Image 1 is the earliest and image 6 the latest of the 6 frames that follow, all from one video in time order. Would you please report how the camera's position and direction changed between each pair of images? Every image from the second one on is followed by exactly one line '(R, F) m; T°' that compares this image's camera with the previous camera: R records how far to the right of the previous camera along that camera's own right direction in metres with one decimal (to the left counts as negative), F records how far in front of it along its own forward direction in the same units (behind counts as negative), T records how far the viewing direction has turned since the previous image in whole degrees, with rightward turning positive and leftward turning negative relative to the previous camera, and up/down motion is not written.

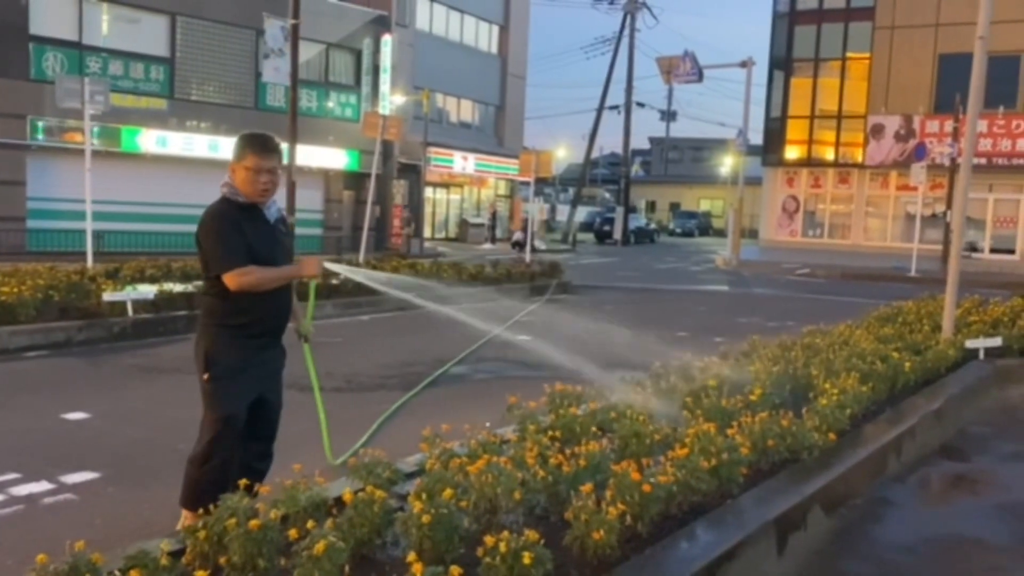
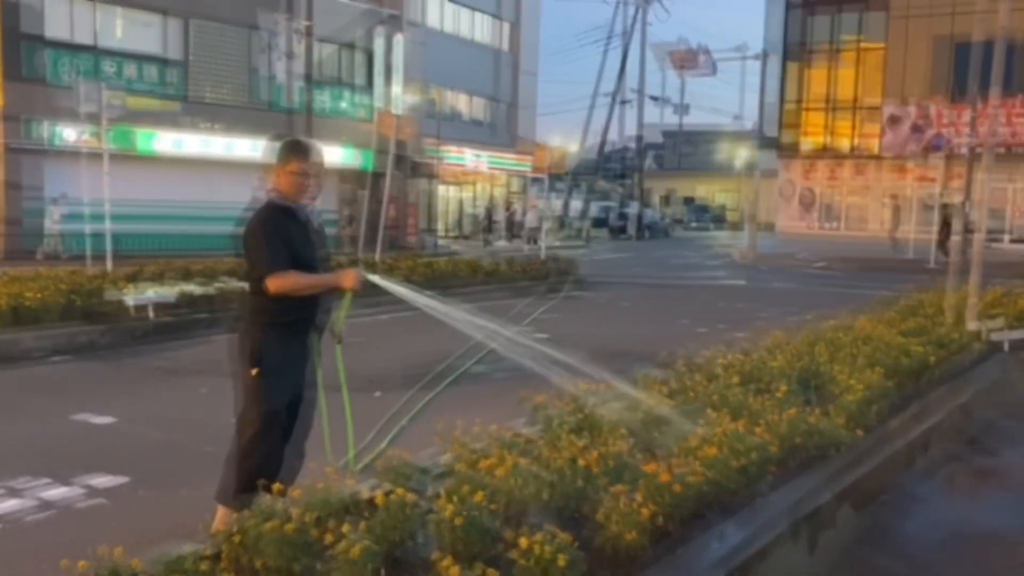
(-0.1, 0.0) m; -1°
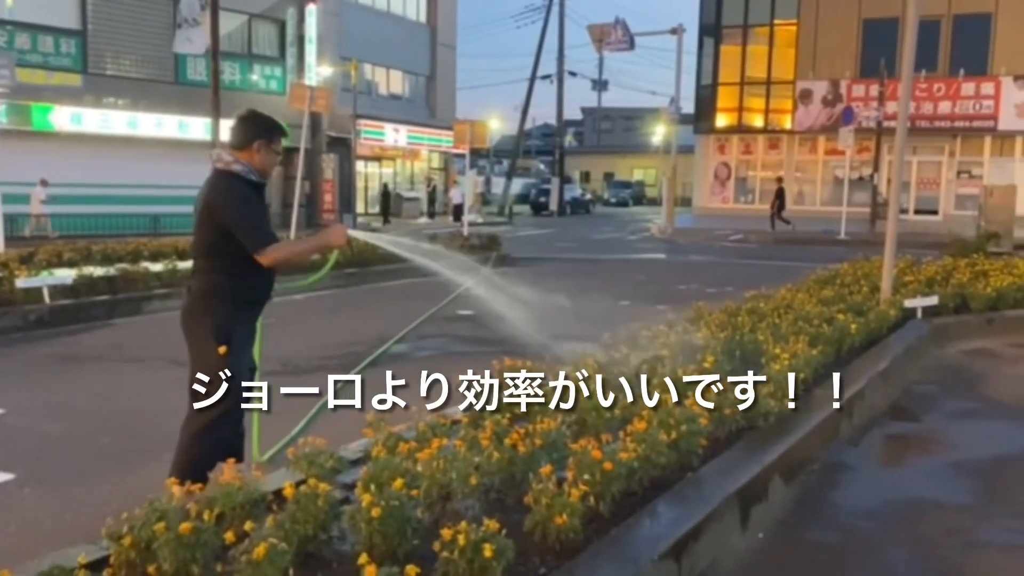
(0.0, +0.3) m; +5°
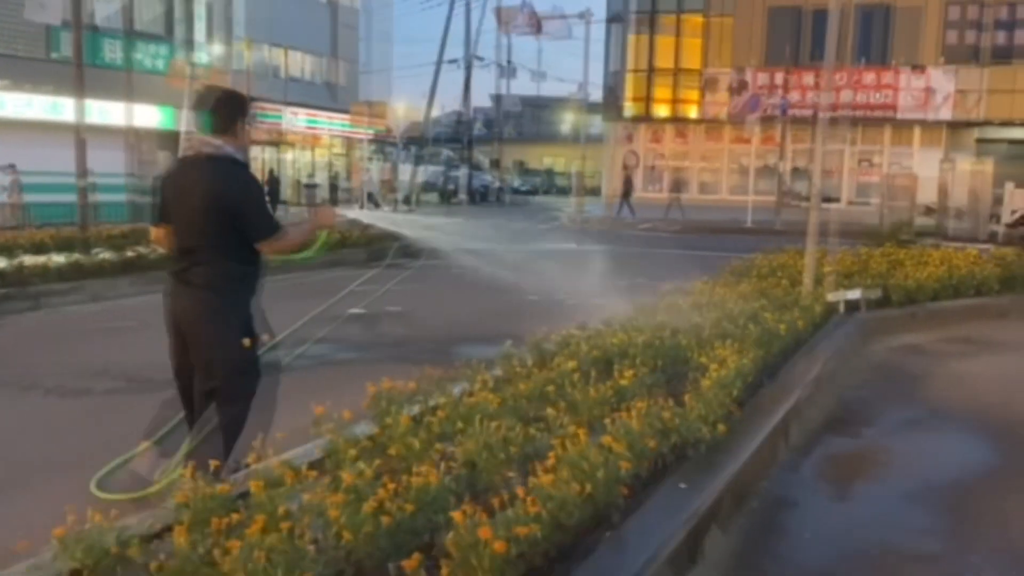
(+0.2, +1.1) m; +6°
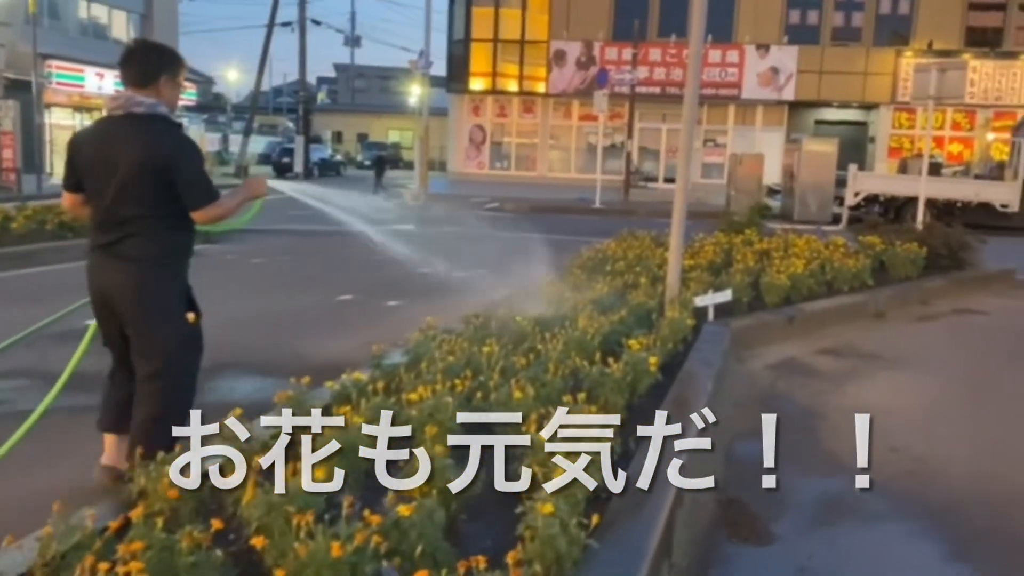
(+0.5, +2.1) m; +10°
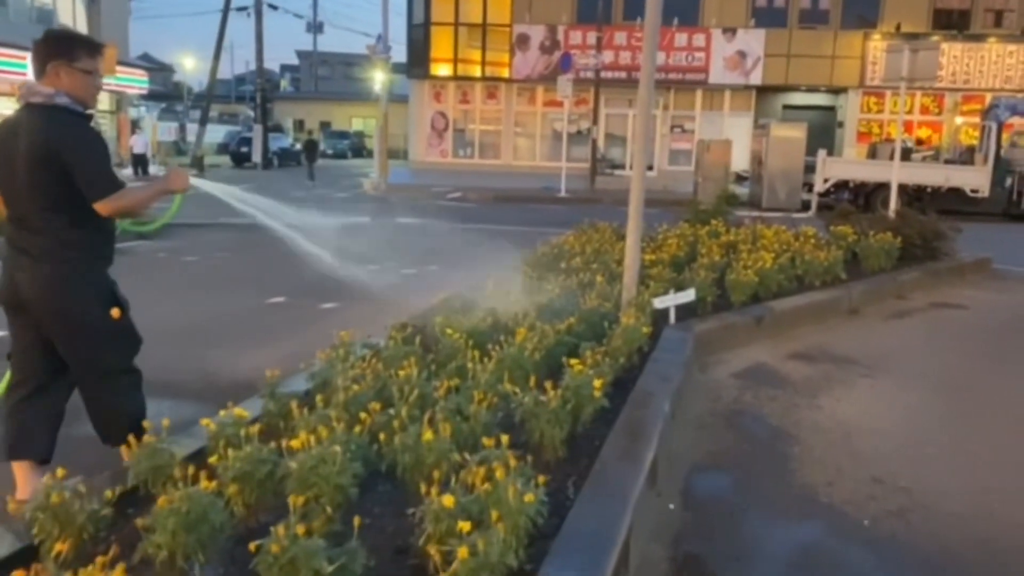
(+0.3, +0.8) m; +2°
